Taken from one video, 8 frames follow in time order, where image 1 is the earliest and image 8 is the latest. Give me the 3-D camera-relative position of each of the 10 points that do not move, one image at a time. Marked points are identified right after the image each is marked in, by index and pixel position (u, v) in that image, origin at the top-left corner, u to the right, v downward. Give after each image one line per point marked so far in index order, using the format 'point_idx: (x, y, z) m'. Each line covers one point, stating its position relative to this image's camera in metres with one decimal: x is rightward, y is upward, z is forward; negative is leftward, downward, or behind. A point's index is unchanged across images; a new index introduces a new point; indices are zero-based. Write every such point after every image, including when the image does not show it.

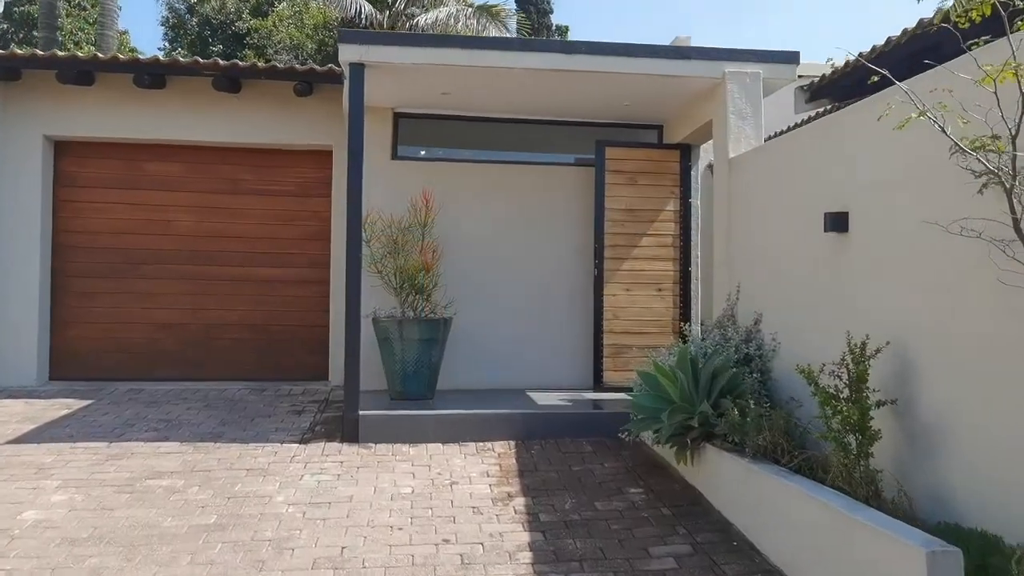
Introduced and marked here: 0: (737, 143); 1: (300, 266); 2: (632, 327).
0: (+1.5, +1.0, +5.4) m
1: (-1.9, +0.2, +7.1) m
2: (+1.0, -0.3, +6.4) m
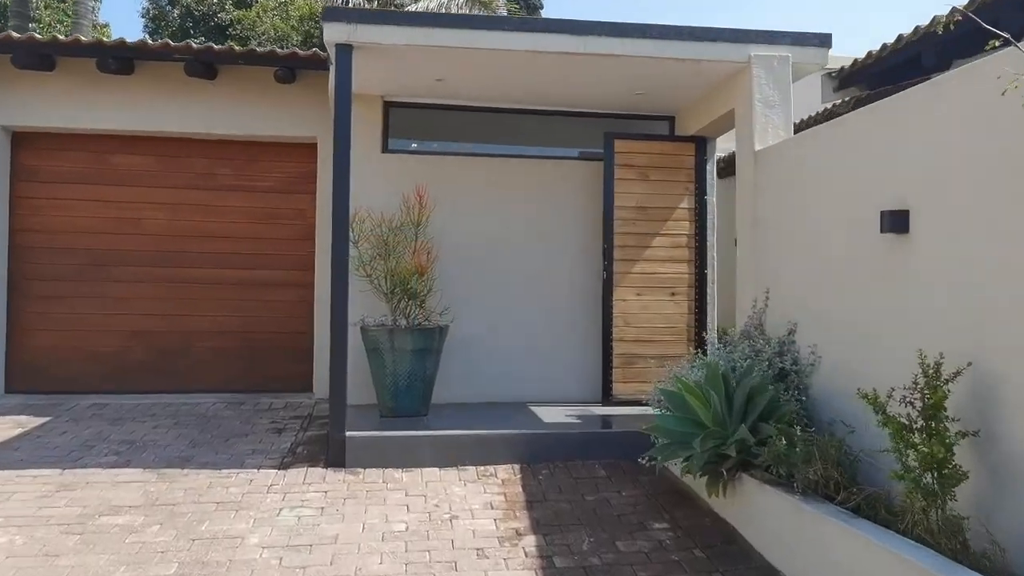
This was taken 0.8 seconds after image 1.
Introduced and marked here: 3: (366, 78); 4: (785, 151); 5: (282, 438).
0: (+1.6, +1.0, +4.8) m
1: (-1.9, +0.2, +6.5) m
2: (+1.0, -0.3, +5.9) m
3: (-1.0, +1.4, +5.4) m
4: (+1.6, +0.8, +4.5) m
5: (-1.5, -0.9, +5.0) m
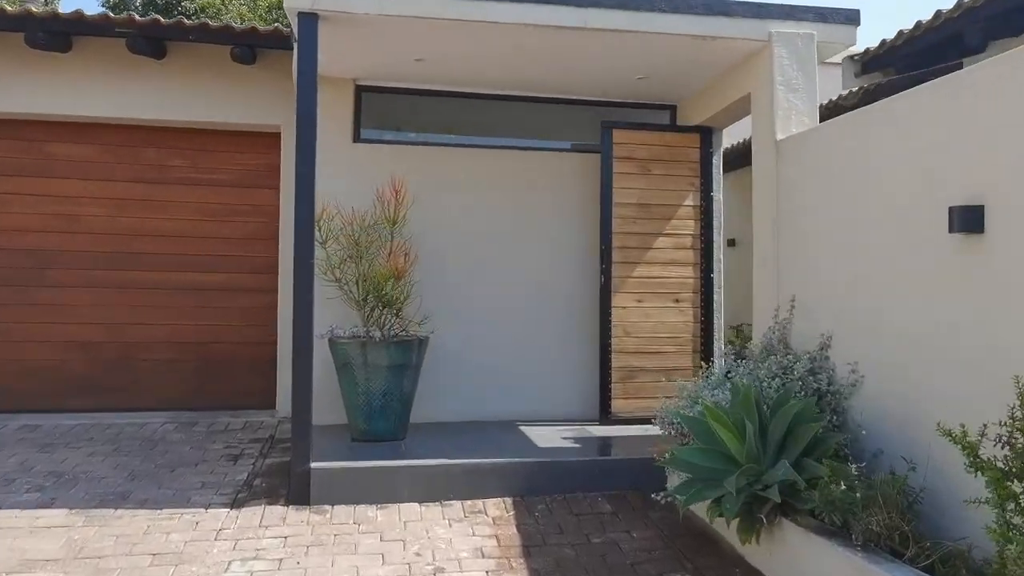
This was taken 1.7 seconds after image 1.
0: (+1.5, +0.9, +4.3) m
1: (-2.0, +0.1, +5.8) m
2: (+0.9, -0.4, +5.3) m
3: (-1.1, +1.4, +4.8) m
4: (+1.5, +0.8, +4.0) m
5: (-1.5, -1.0, +4.3) m
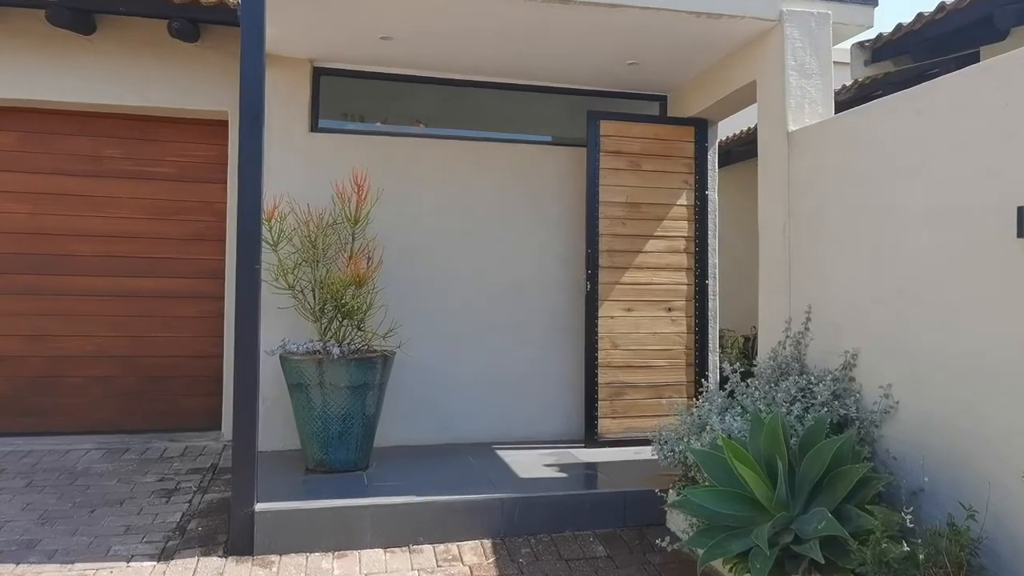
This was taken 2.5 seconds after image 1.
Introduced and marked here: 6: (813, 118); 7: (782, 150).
0: (+1.4, +0.9, +3.8) m
1: (-2.2, +0.1, +5.2) m
2: (+0.7, -0.4, +4.8) m
3: (-1.2, +1.4, +4.2) m
4: (+1.4, +0.7, +3.5) m
5: (-1.6, -1.0, +3.7) m
6: (+1.5, +0.8, +3.8) m
7: (+1.3, +0.7, +3.9) m
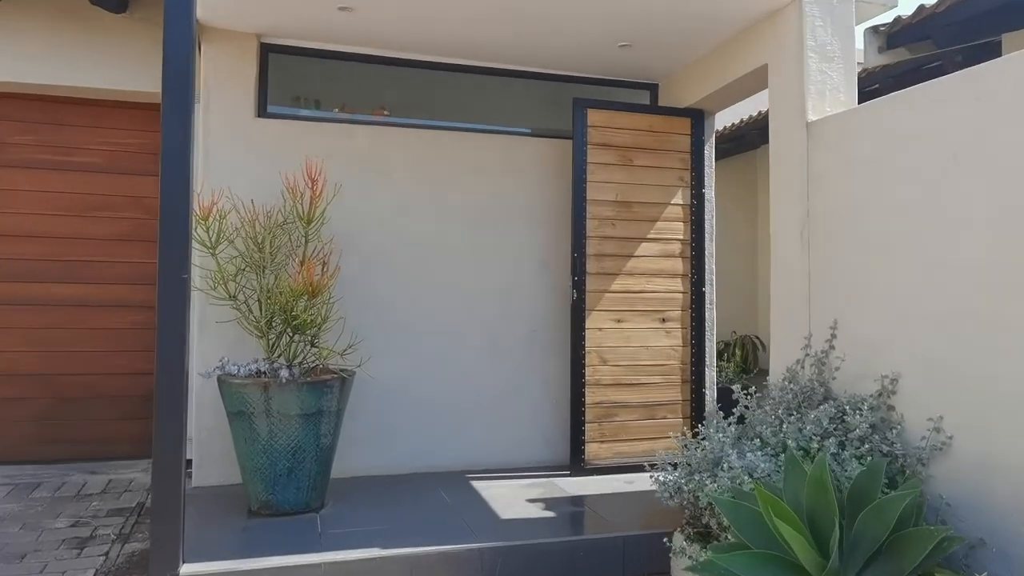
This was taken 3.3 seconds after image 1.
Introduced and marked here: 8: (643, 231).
0: (+1.3, +0.8, +3.4) m
1: (-2.3, 0.0, +4.6) m
2: (+0.6, -0.5, +4.3) m
3: (-1.3, +1.3, +3.6) m
4: (+1.4, +0.7, +3.0) m
5: (-1.7, -1.1, +3.1) m
6: (+1.4, +0.8, +3.4) m
7: (+1.3, +0.6, +3.4) m
8: (+0.7, +0.3, +4.3) m
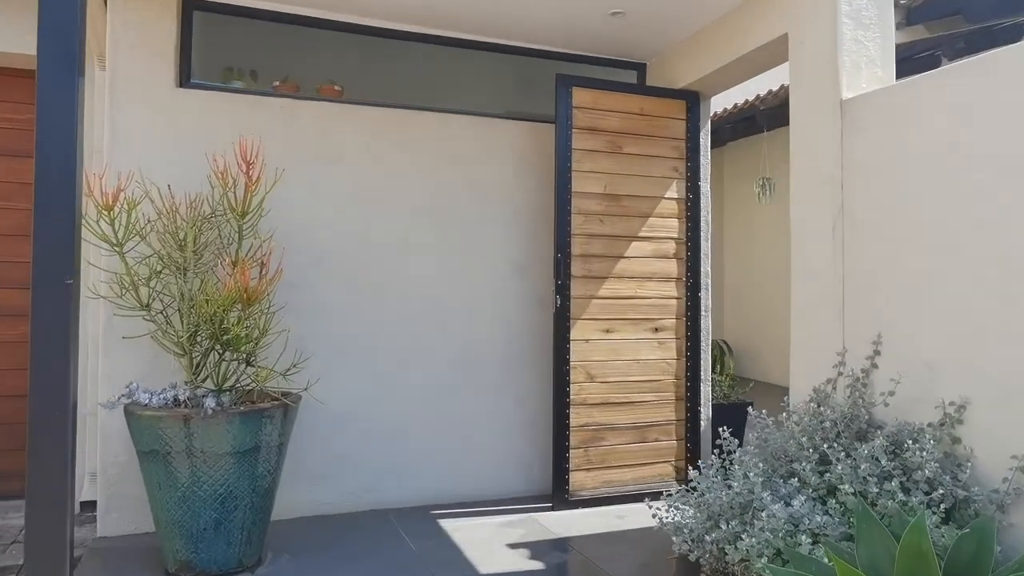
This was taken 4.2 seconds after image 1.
0: (+1.3, +0.8, +2.9) m
1: (-2.5, 0.0, +3.8) m
2: (+0.5, -0.5, +3.7) m
3: (-1.4, +1.3, +2.9) m
4: (+1.3, +0.6, +2.5) m
5: (-1.7, -1.1, +2.4) m
6: (+1.3, +0.8, +2.9) m
7: (+1.2, +0.6, +2.9) m
8: (+0.6, +0.3, +3.8) m
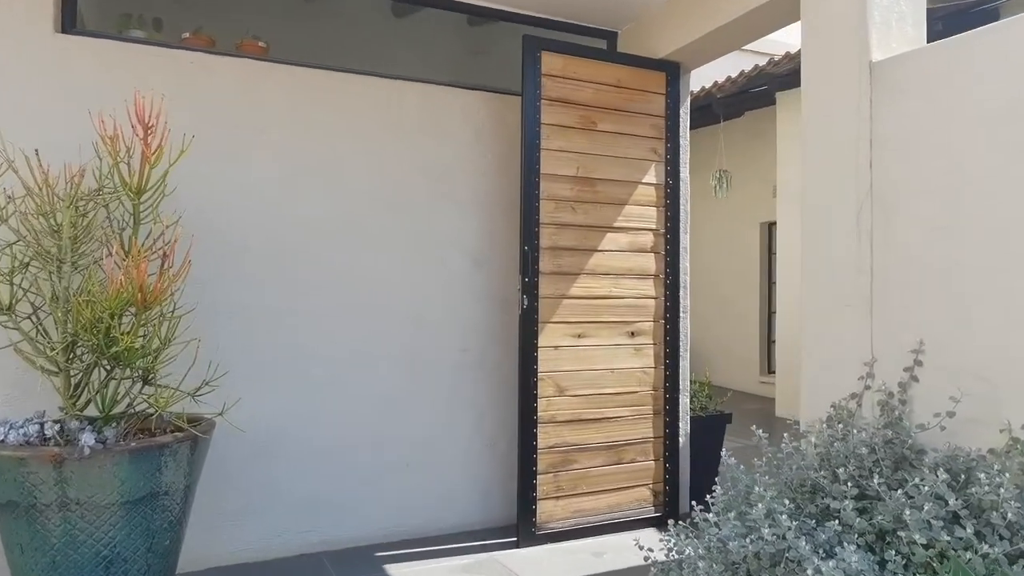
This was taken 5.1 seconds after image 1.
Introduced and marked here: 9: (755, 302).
0: (+1.2, +0.8, +2.4) m
1: (-2.6, 0.0, +3.0) m
2: (+0.3, -0.5, +3.2) m
3: (-1.4, +1.3, +2.2) m
4: (+1.3, +0.6, +2.1) m
5: (-1.8, -1.1, +1.7) m
6: (+1.2, +0.8, +2.5) m
7: (+1.1, +0.6, +2.5) m
8: (+0.4, +0.3, +3.3) m
9: (+2.3, -0.1, +7.4) m
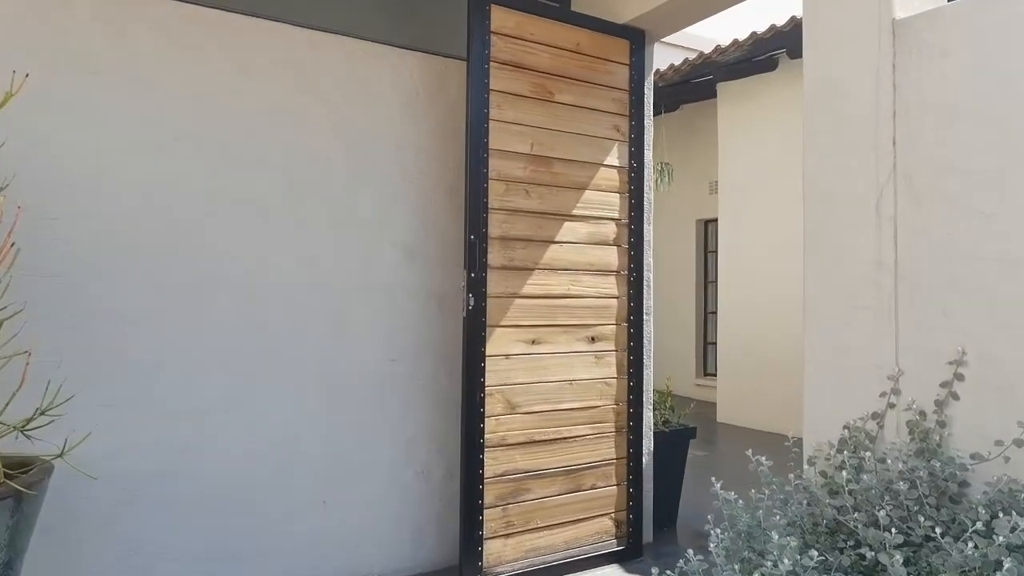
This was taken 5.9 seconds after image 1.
0: (+1.0, +0.8, +2.1) m
1: (-2.8, 0.0, +2.2) m
2: (+0.1, -0.5, +2.8) m
3: (-1.5, +1.3, +1.6) m
4: (+1.2, +0.6, +1.8) m
5: (-1.8, -1.1, +1.0) m
6: (+1.1, +0.8, +2.1) m
7: (+1.0, +0.6, +2.1) m
8: (+0.2, +0.3, +2.8) m
9: (+1.6, -0.1, +7.0) m
